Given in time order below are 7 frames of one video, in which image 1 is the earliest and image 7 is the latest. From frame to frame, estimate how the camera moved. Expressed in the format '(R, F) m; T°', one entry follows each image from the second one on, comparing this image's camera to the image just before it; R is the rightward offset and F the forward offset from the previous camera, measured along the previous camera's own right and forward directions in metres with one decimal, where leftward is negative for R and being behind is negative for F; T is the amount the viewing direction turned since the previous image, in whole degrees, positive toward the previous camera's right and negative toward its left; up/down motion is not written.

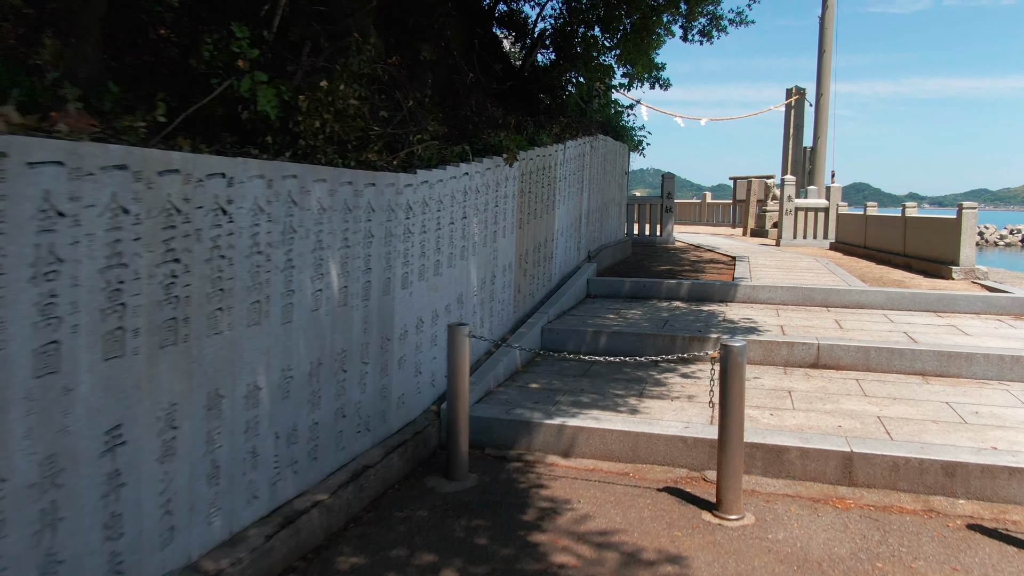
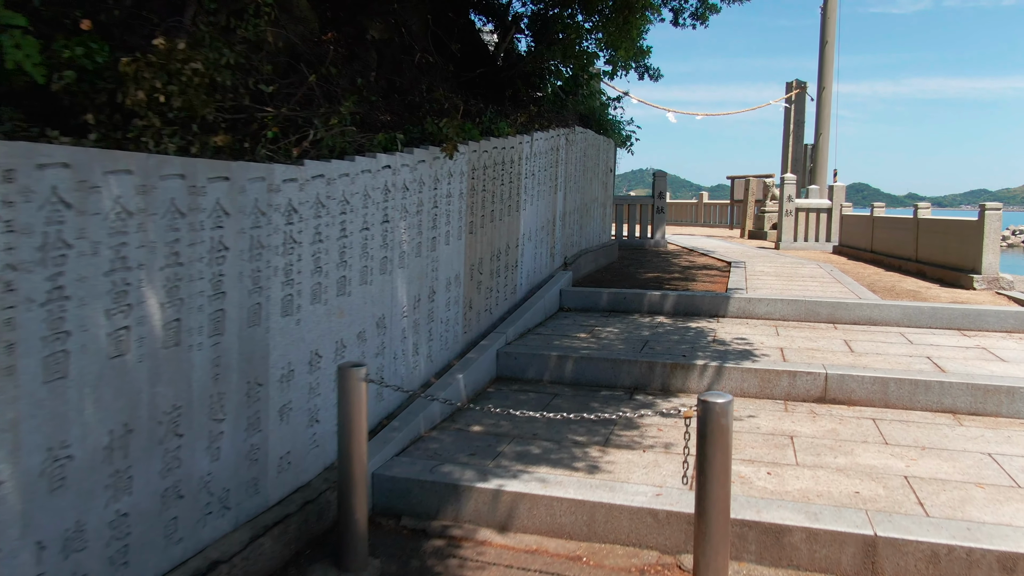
(+0.5, +1.2) m; 0°
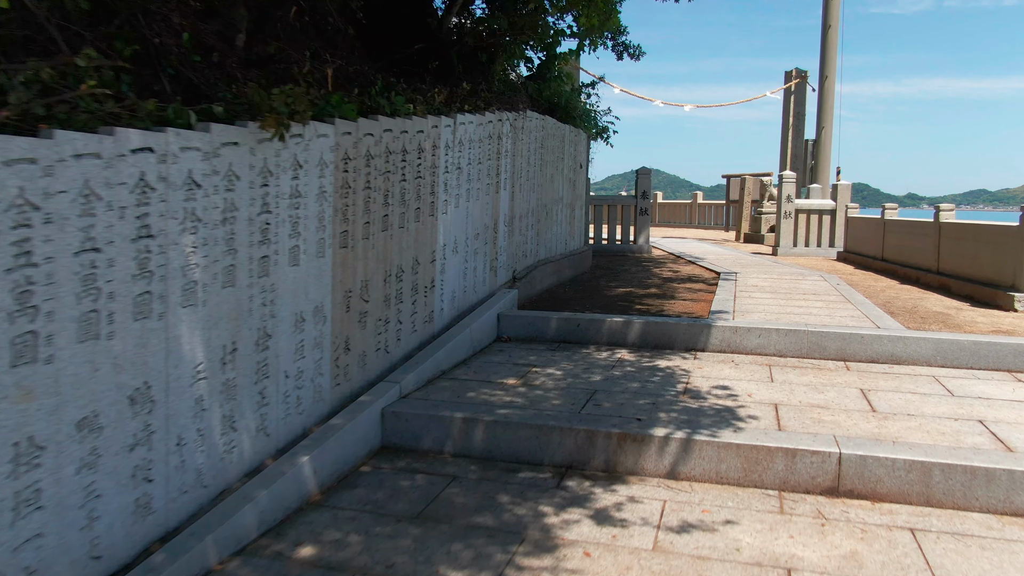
(+0.8, +1.7) m; 0°
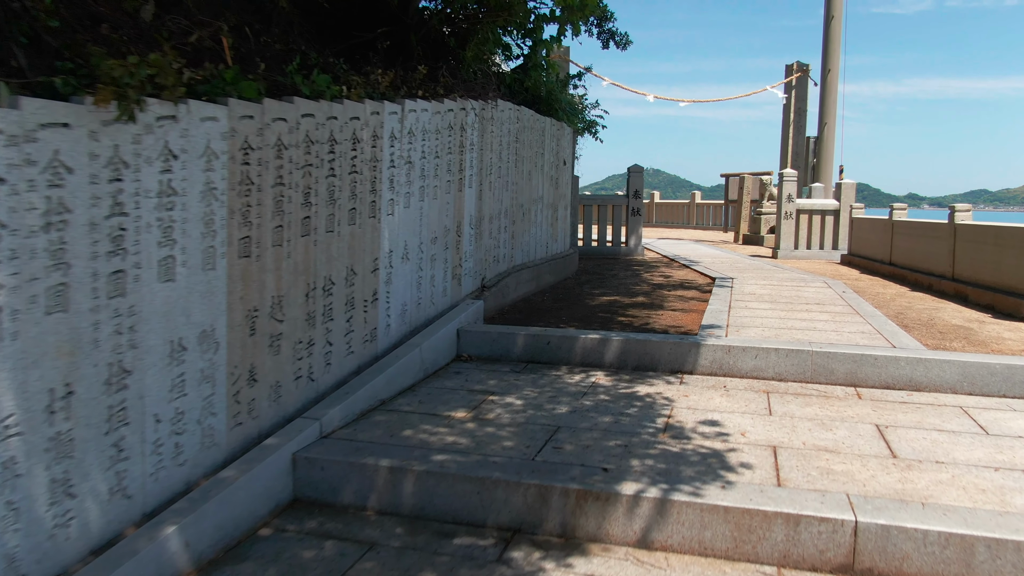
(+0.4, +0.8) m; 0°
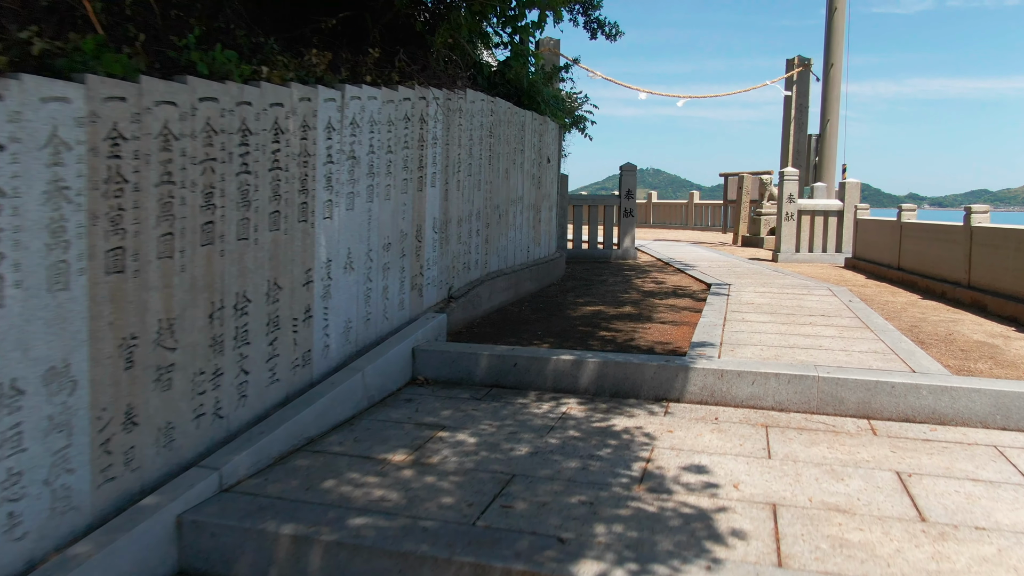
(+0.3, +0.7) m; 0°
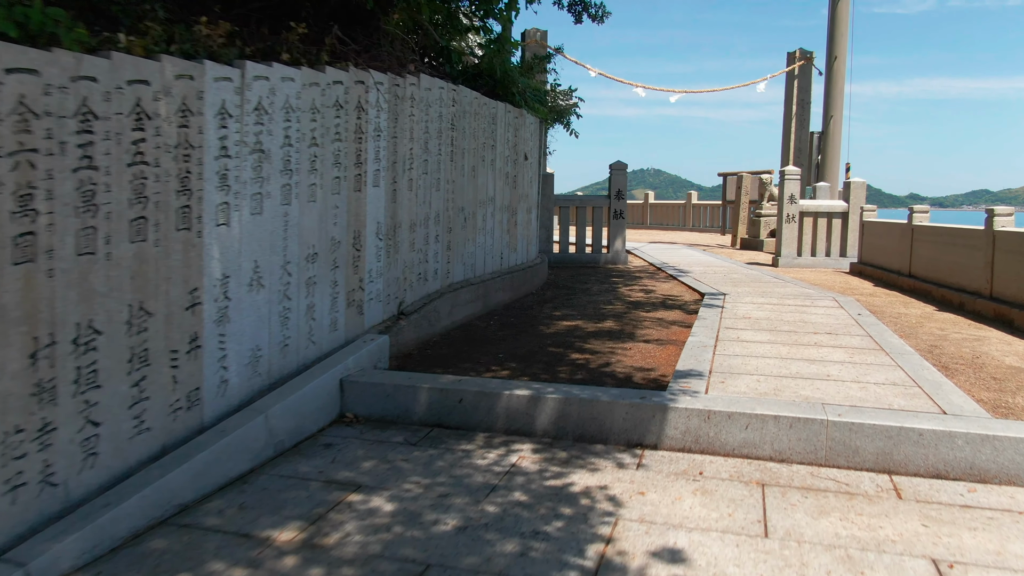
(+0.4, +0.8) m; 0°
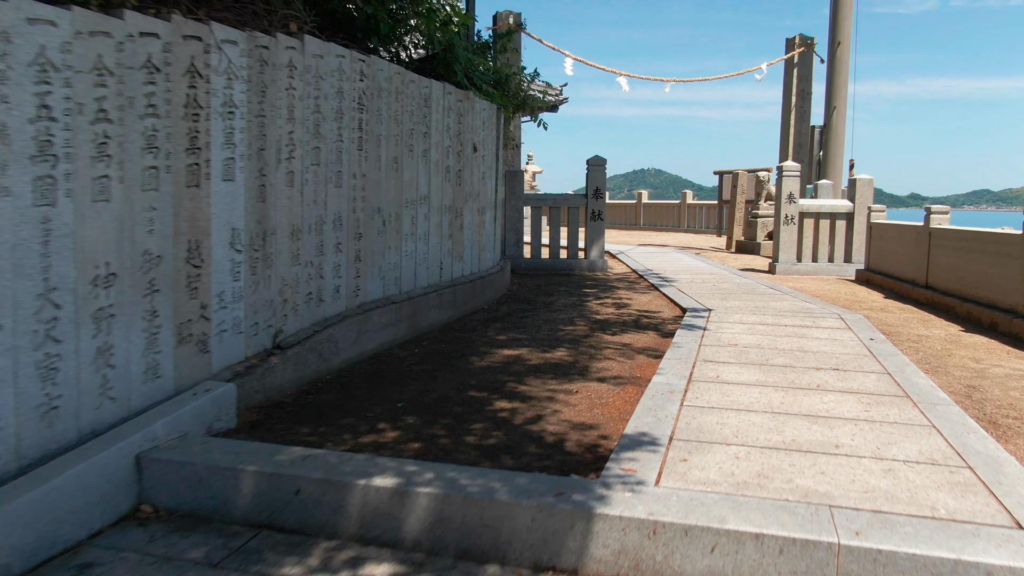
(+0.6, +1.3) m; 0°
